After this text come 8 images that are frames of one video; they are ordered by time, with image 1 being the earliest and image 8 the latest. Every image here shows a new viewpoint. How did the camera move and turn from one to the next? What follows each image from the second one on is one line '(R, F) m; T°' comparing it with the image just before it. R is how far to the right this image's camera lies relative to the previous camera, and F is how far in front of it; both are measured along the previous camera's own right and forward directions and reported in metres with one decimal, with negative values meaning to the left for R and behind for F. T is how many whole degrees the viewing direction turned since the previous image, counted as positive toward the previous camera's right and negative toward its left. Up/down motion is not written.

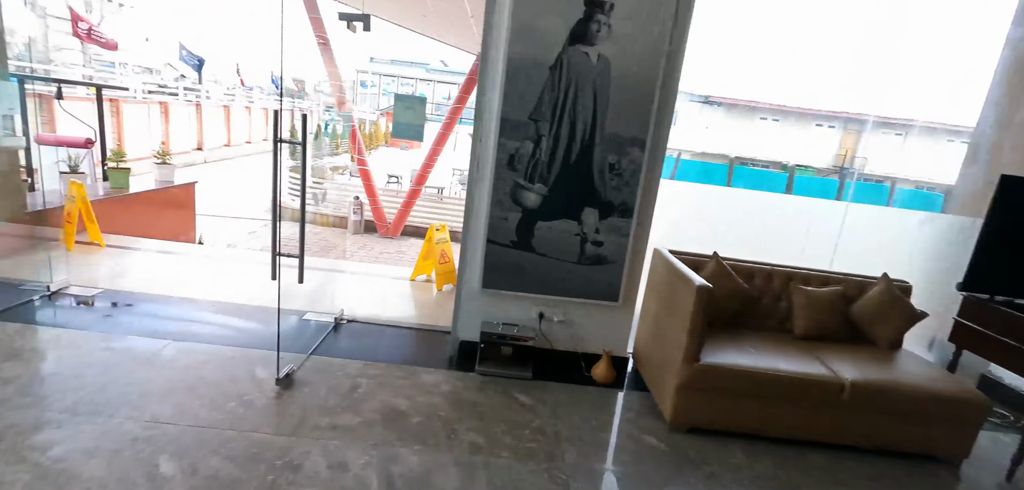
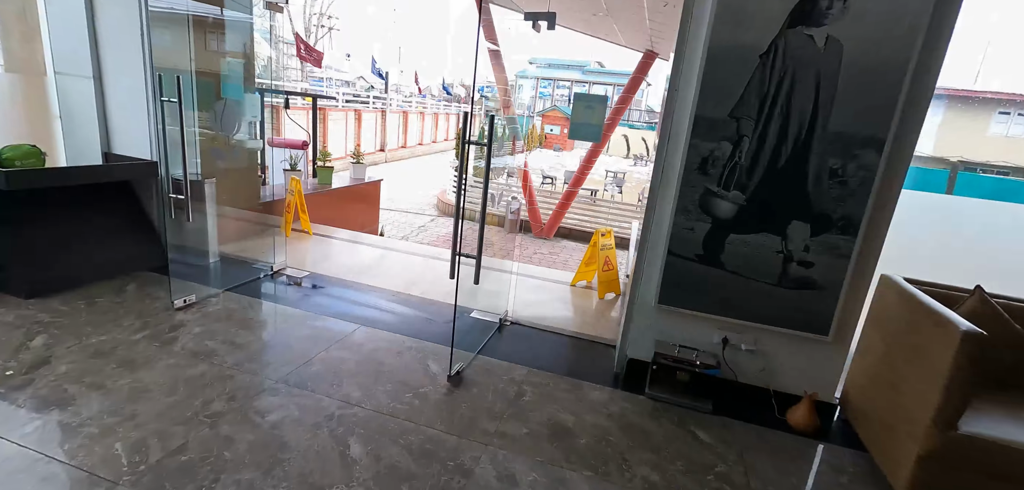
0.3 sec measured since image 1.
(-0.2, +0.1) m; -17°
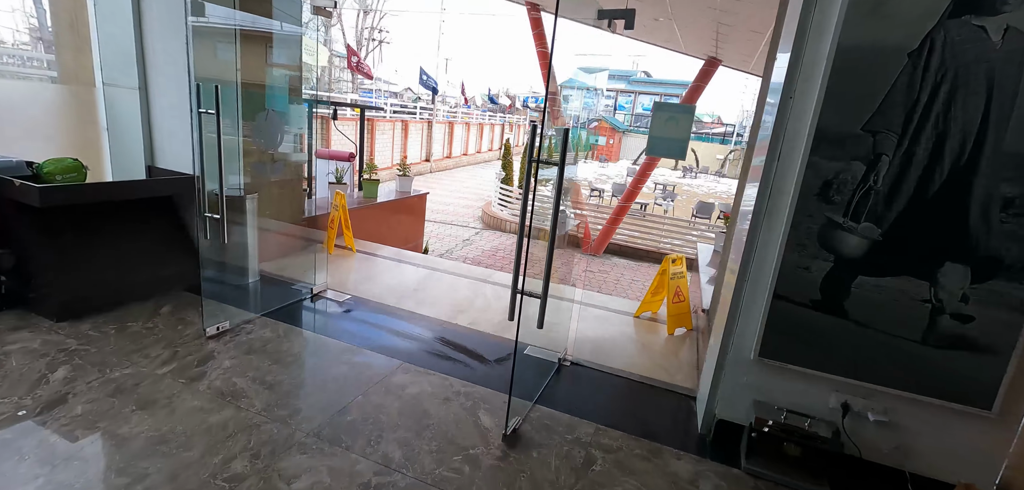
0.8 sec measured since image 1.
(-0.1, +0.3) m; -5°
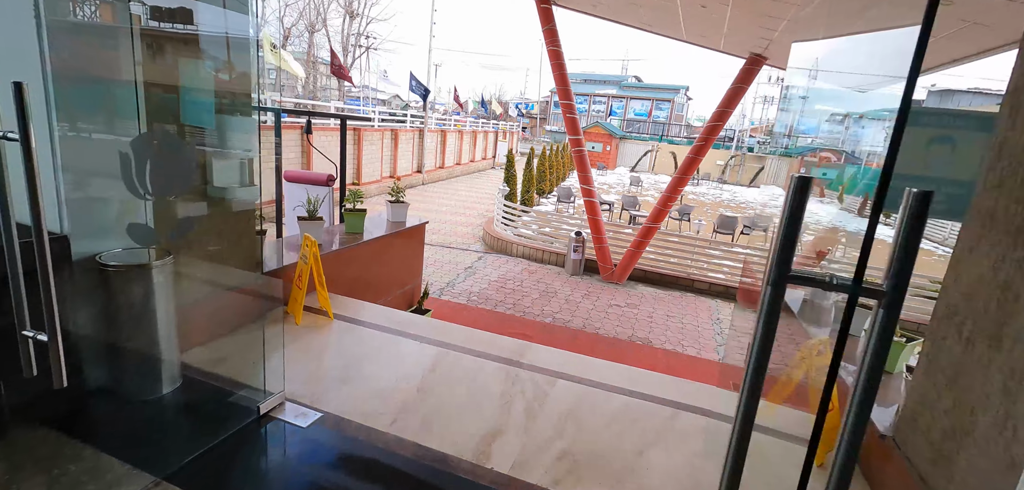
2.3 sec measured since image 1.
(-0.3, +1.1) m; +1°
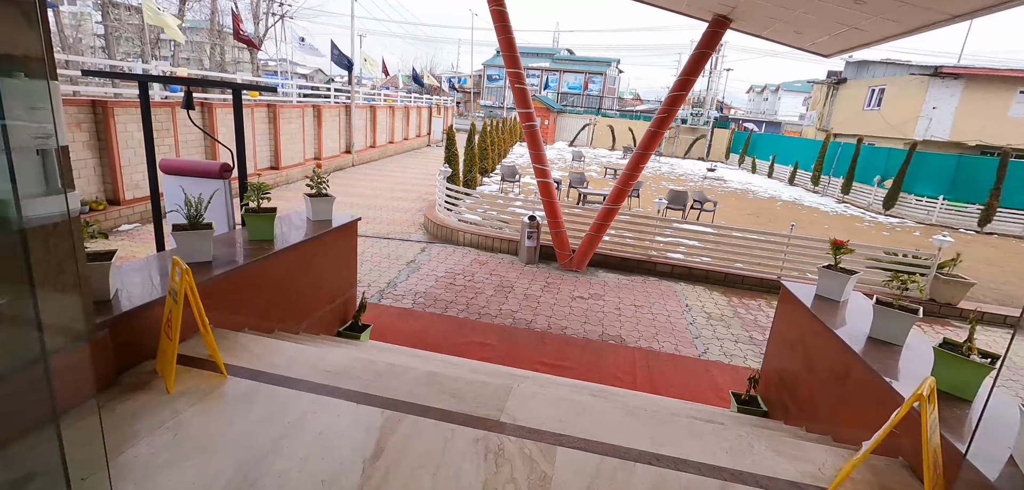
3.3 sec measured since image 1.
(-0.1, +0.8) m; +7°
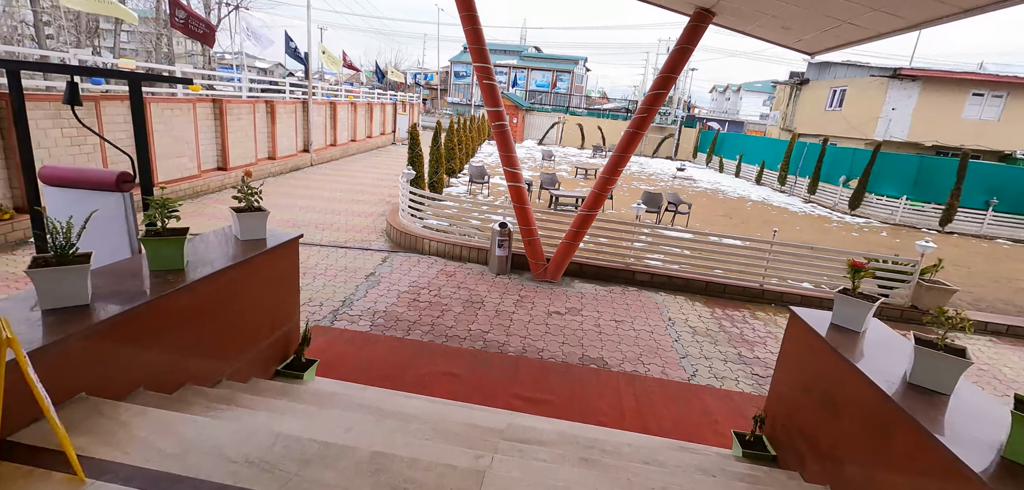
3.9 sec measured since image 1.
(0.0, +0.5) m; +4°
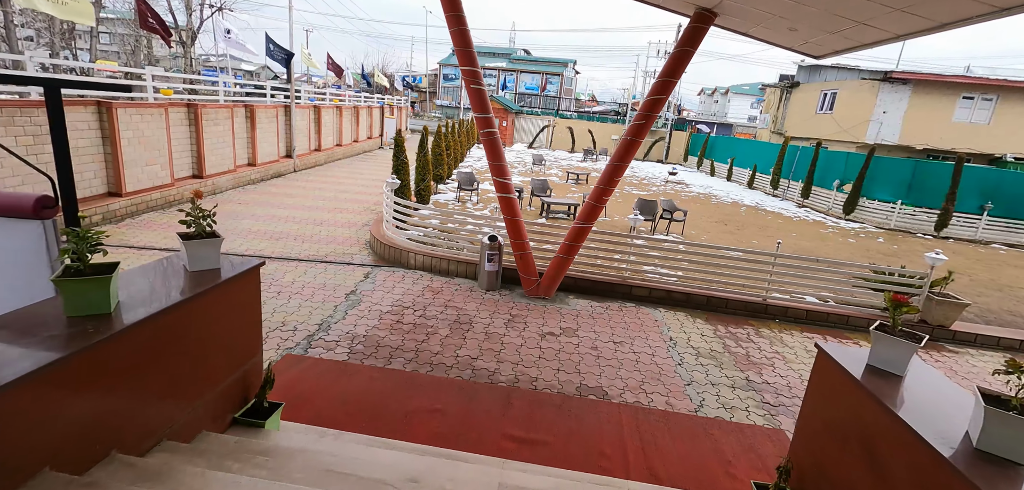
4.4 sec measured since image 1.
(0.0, +0.4) m; +1°
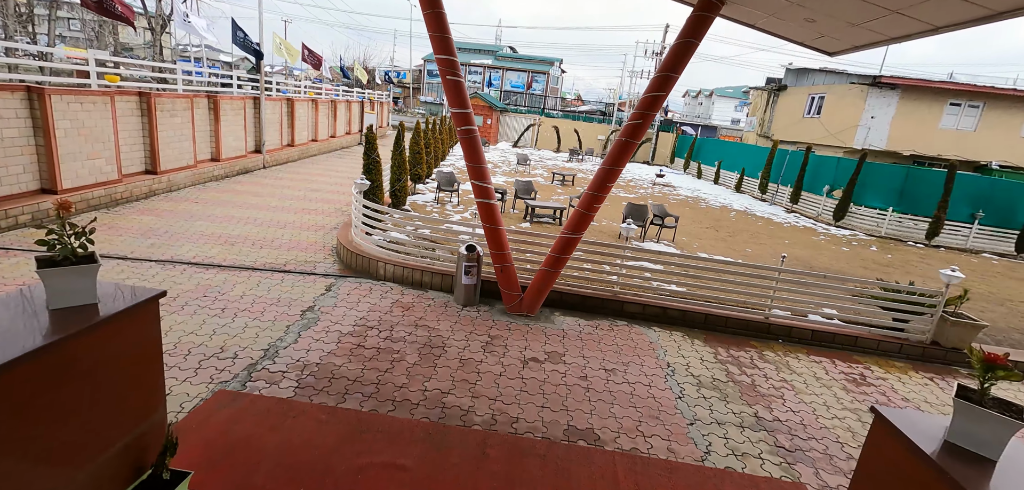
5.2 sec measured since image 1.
(0.0, +0.6) m; +2°
